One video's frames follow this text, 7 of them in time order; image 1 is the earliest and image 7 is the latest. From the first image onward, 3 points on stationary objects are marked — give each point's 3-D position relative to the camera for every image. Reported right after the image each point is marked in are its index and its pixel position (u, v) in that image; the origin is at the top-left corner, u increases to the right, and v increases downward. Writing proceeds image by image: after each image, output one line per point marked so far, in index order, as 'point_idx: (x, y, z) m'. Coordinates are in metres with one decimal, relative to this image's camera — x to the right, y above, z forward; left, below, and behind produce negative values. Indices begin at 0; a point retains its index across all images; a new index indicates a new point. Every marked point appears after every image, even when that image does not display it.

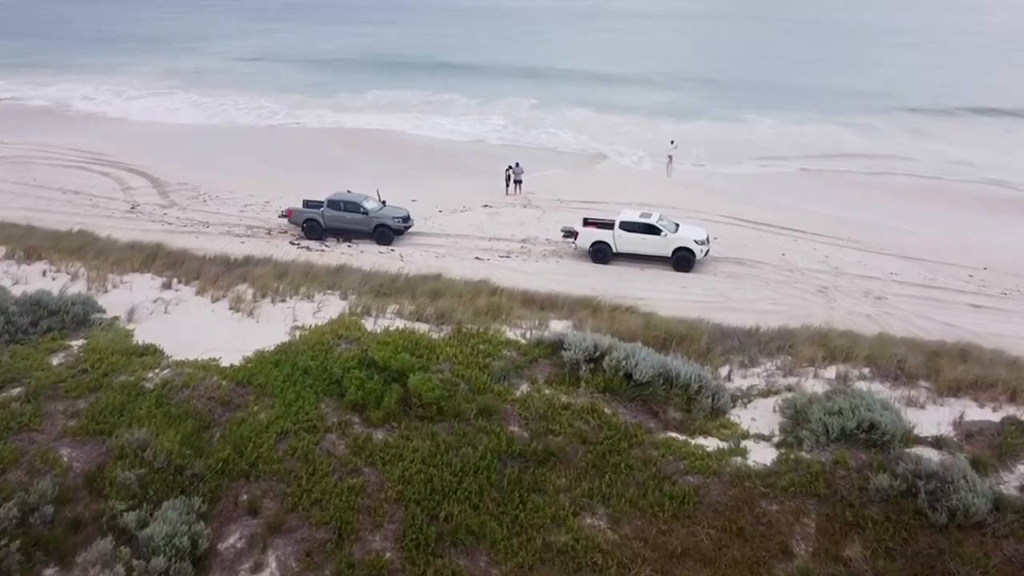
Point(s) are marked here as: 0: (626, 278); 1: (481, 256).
0: (+2.5, +0.2, +17.7) m
1: (-0.8, +0.7, +19.1) m
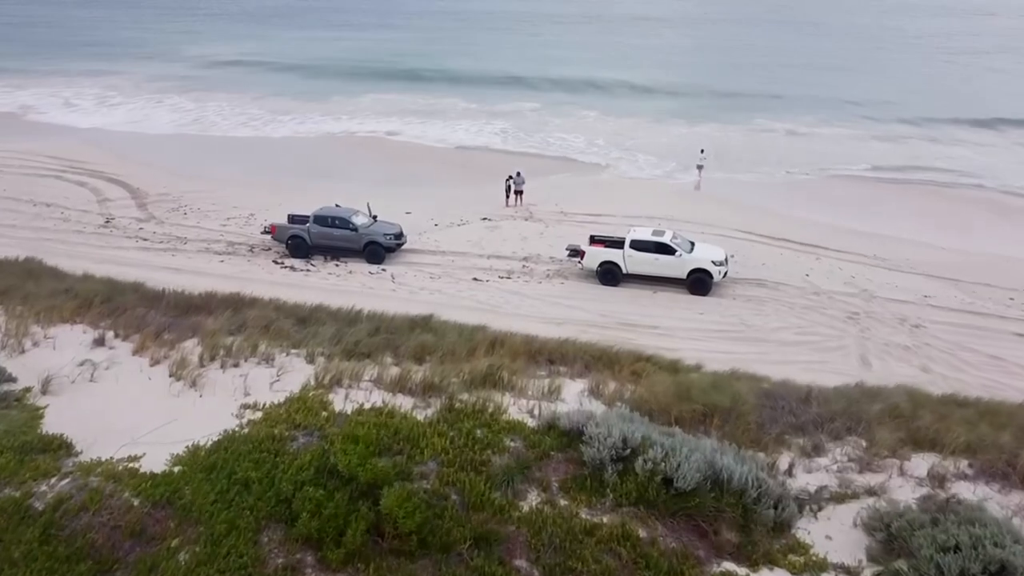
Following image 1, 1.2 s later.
0: (+2.5, -0.3, +16.2) m
1: (-0.7, +0.2, +17.6) m
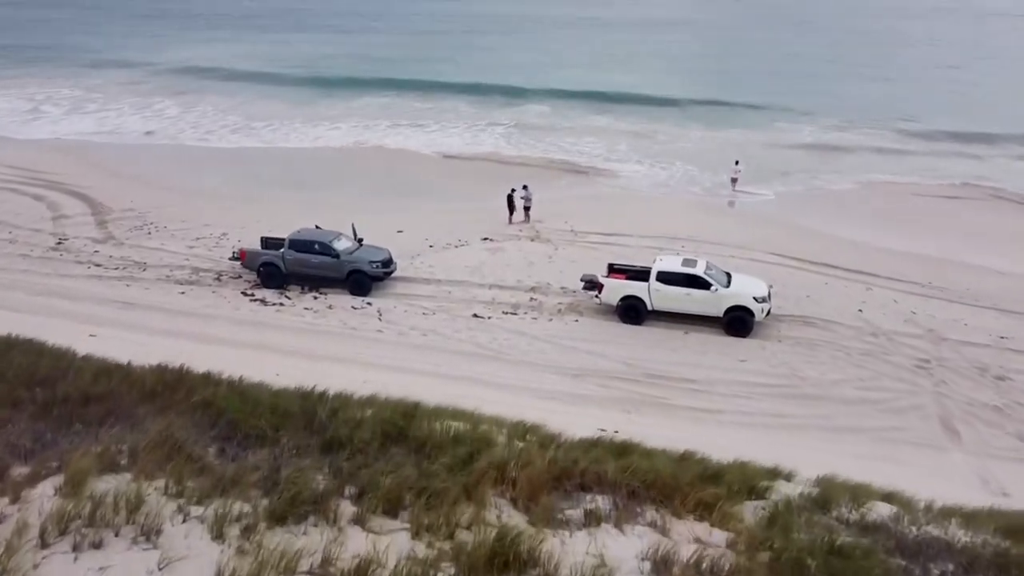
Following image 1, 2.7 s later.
0: (+2.6, -1.0, +13.7) m
1: (-0.6, -0.5, +15.2) m
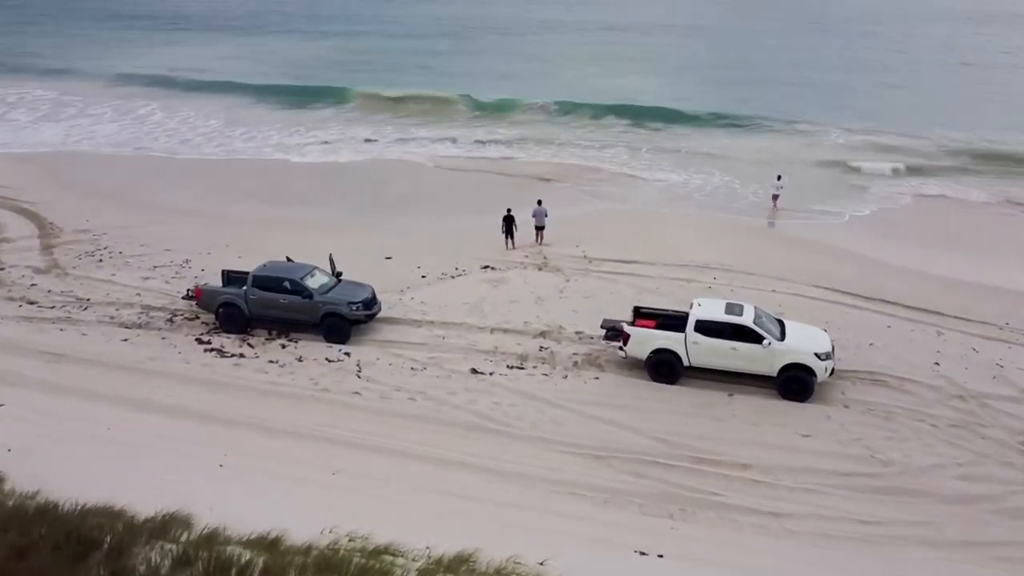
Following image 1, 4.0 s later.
0: (+2.7, -1.7, +11.2) m
1: (-0.5, -1.2, +12.6) m
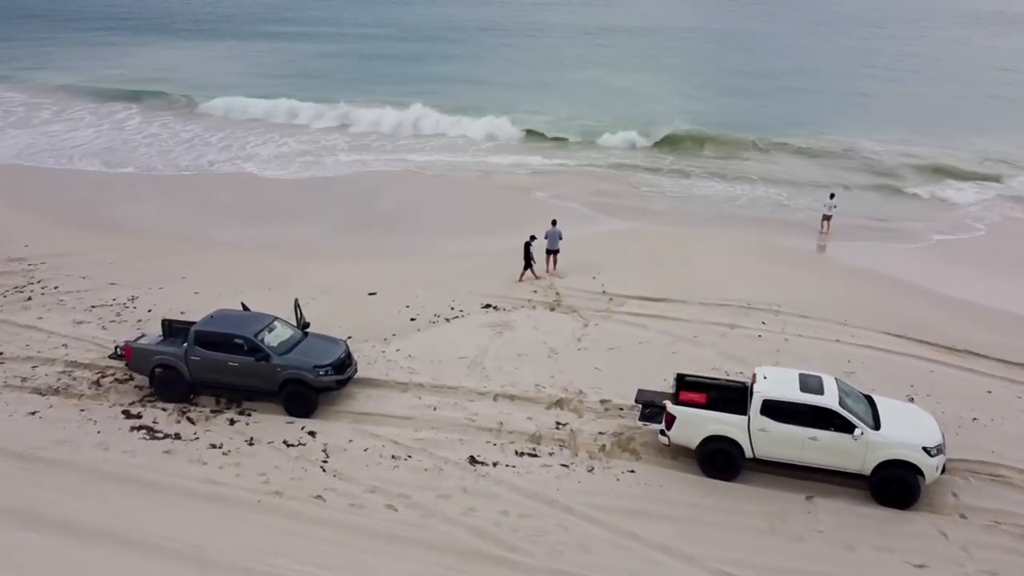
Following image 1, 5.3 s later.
0: (+2.8, -2.5, +8.4) m
1: (-0.4, -2.0, +9.9) m
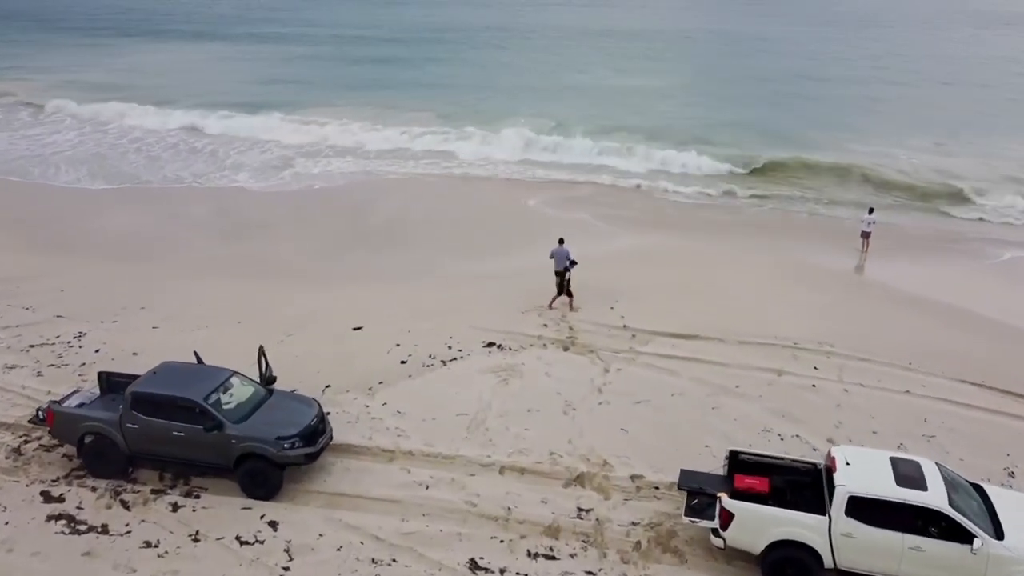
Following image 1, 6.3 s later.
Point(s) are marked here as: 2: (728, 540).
0: (+3.0, -3.0, +6.4) m
1: (-0.3, -2.5, +7.8) m
2: (+2.0, -2.3, +7.3) m
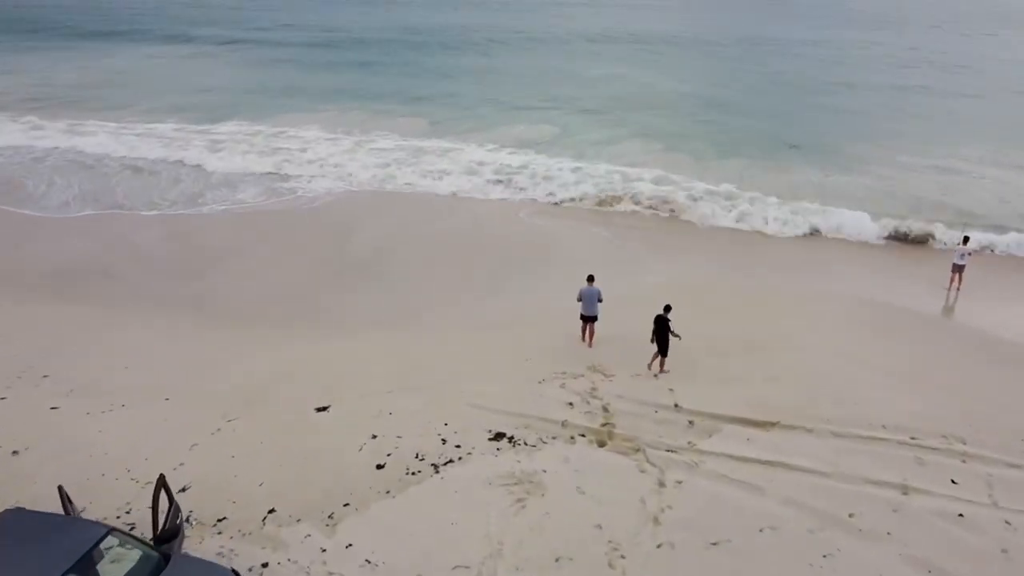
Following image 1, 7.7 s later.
0: (+3.1, -3.9, +3.1) m
1: (-0.1, -3.4, +4.5) m
2: (+2.1, -3.1, +4.0) m
